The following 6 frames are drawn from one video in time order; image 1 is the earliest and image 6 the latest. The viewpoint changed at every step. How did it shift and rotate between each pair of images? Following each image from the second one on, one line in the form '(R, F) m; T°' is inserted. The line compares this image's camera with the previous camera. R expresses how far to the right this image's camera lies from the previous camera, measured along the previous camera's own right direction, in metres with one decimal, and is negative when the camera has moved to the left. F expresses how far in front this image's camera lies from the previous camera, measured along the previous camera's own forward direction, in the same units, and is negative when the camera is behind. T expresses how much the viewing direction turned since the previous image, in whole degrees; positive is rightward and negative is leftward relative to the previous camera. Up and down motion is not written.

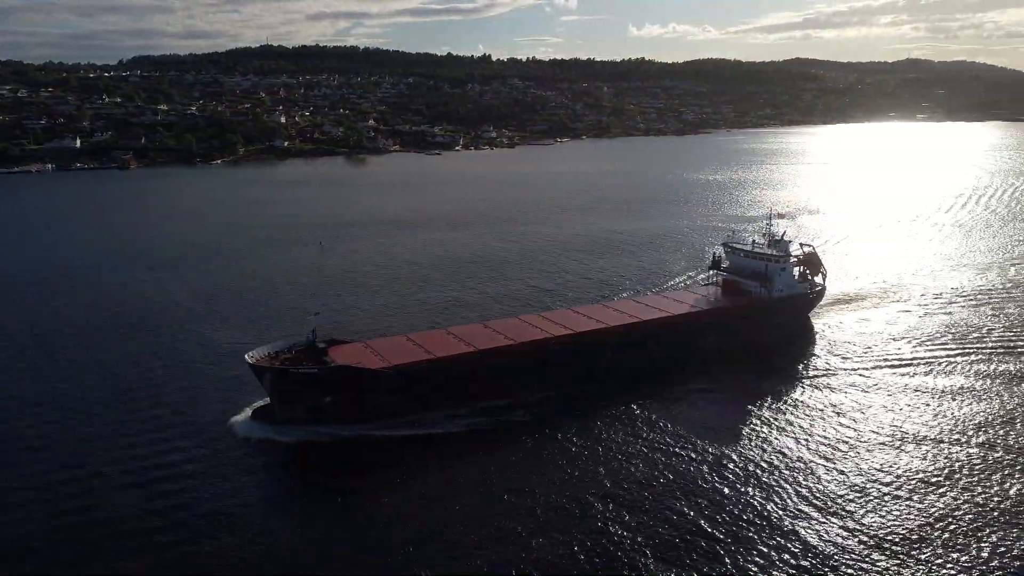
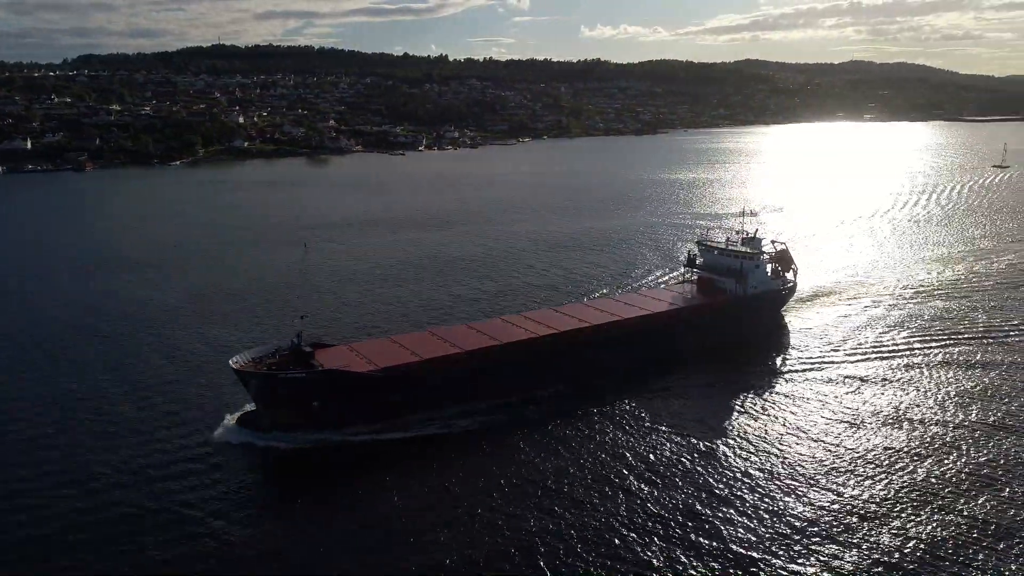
(-0.8, +0.1) m; +3°
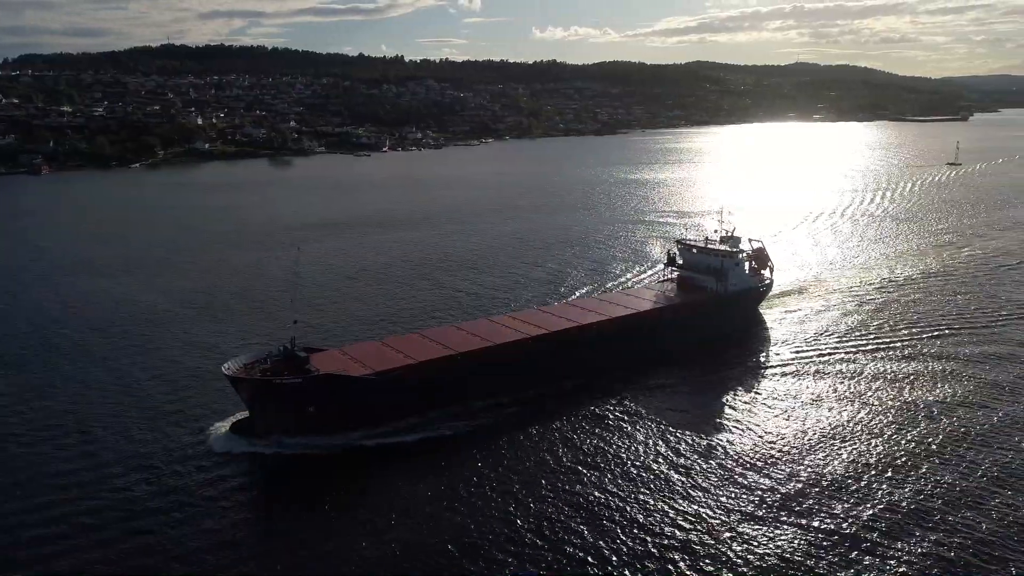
(-1.0, +0.1) m; +3°
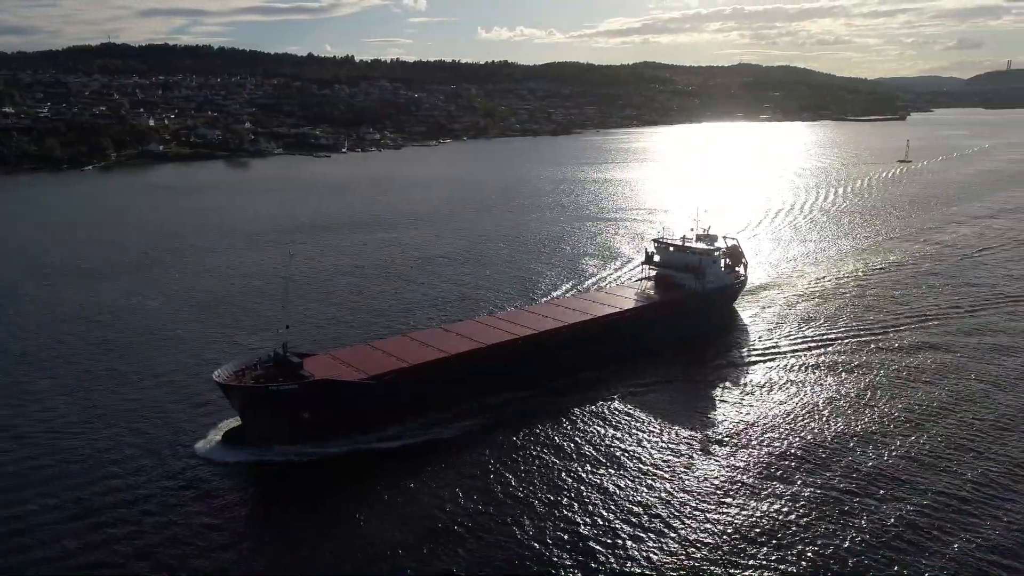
(-1.0, +0.1) m; +4°
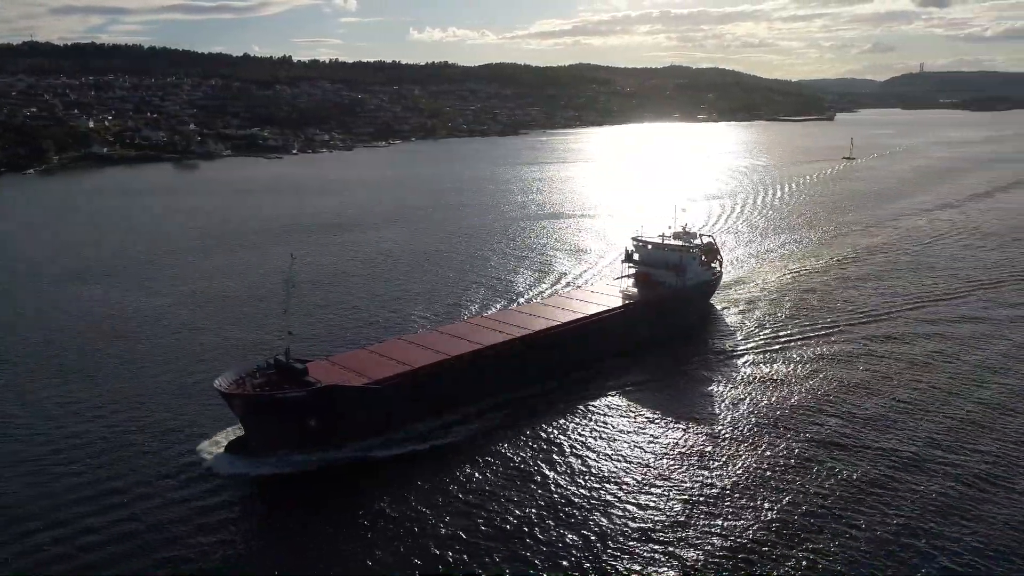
(-1.5, +0.2) m; +4°
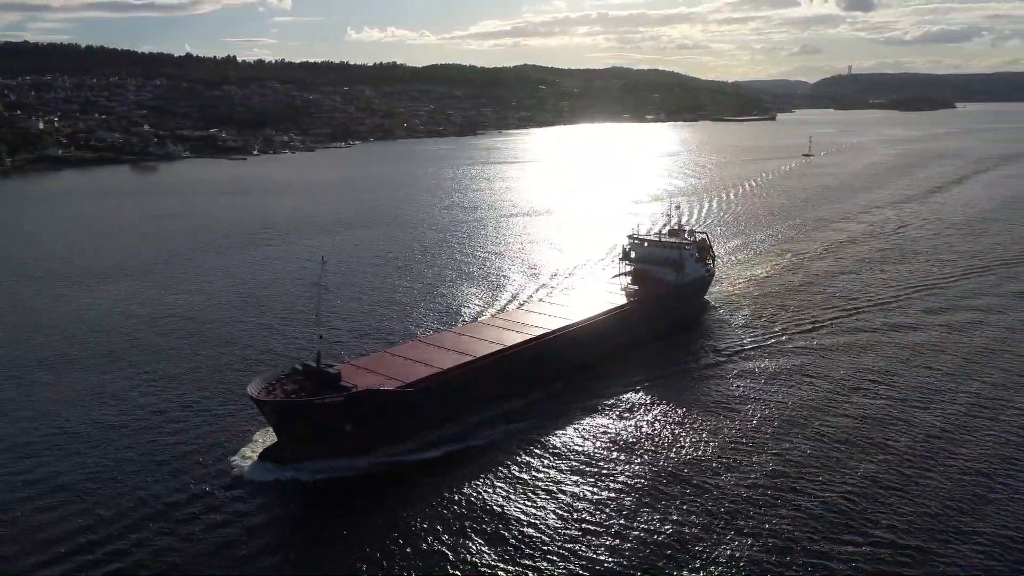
(-1.9, +0.2) m; +4°
